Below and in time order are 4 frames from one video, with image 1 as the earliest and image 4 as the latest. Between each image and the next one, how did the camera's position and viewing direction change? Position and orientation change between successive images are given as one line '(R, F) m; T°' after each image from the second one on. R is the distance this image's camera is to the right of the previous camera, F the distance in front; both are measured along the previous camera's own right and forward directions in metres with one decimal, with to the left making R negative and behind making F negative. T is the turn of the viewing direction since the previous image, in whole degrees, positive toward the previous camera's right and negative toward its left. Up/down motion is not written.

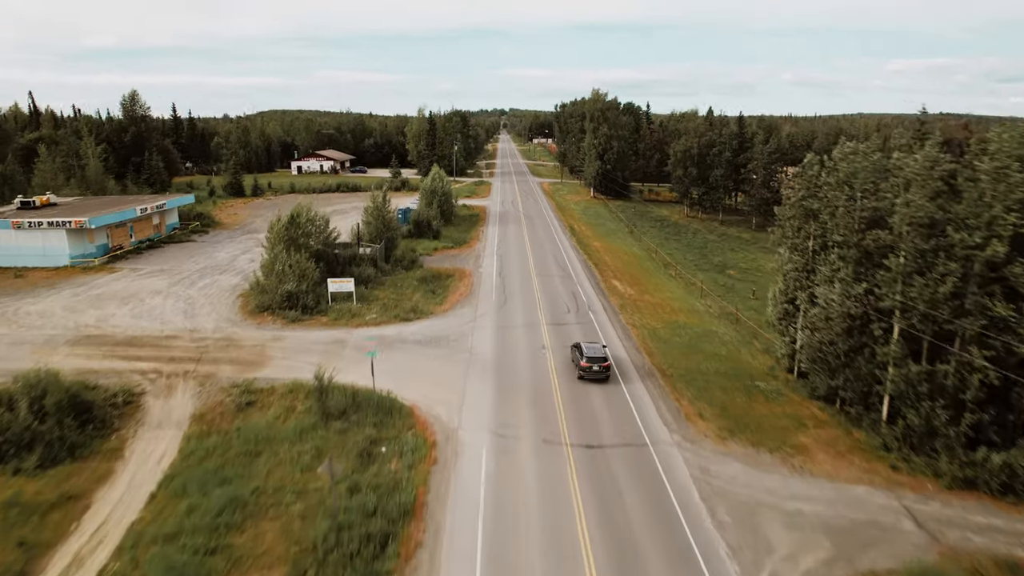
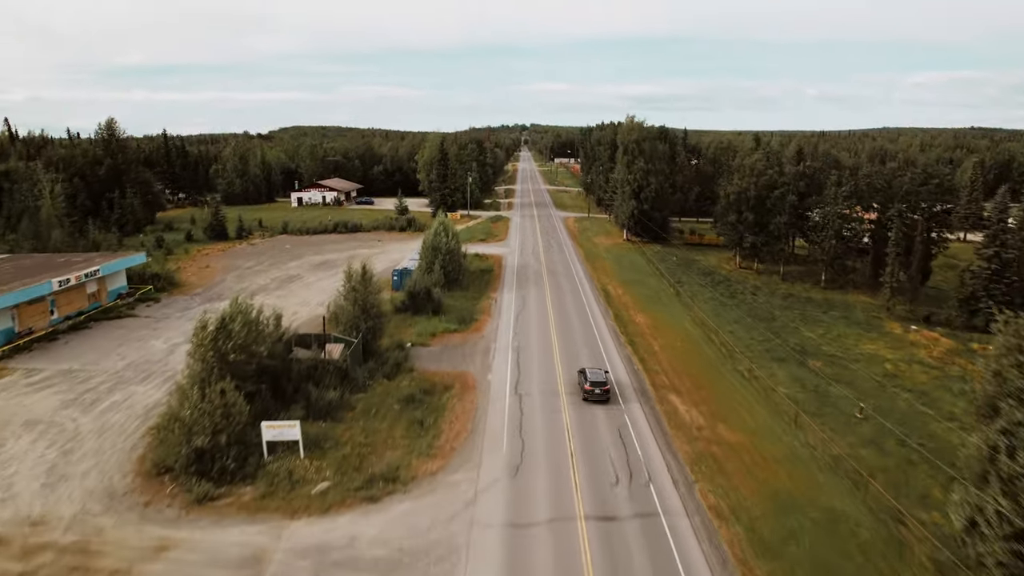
(0.0, +8.2) m; -2°
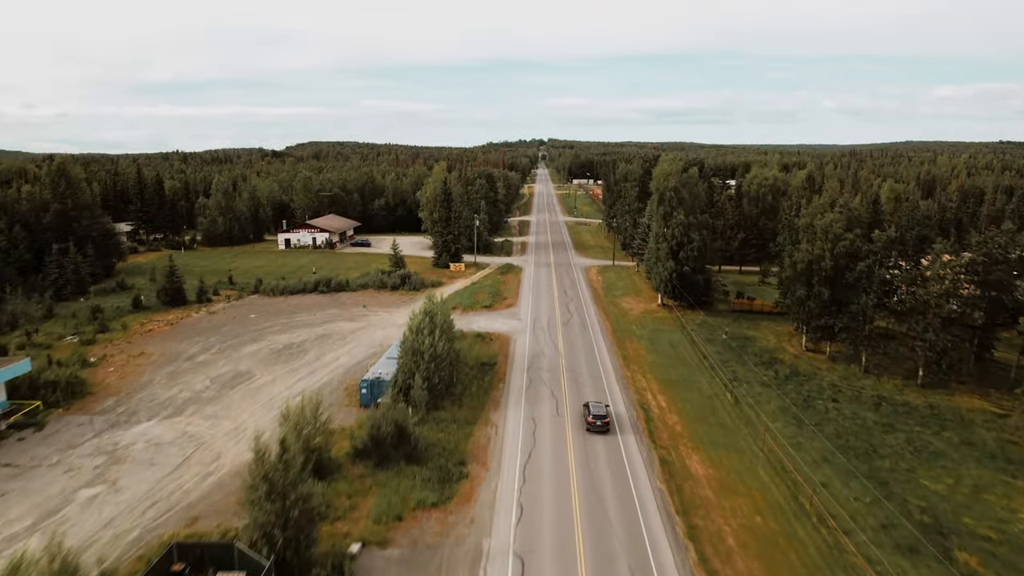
(+0.4, +9.0) m; -1°
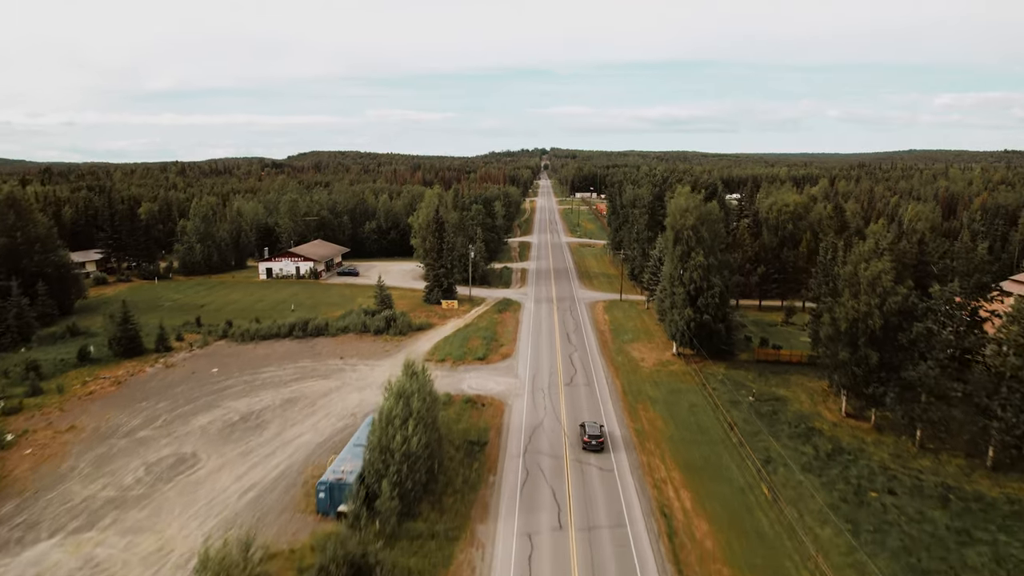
(+0.4, +5.0) m; 0°
